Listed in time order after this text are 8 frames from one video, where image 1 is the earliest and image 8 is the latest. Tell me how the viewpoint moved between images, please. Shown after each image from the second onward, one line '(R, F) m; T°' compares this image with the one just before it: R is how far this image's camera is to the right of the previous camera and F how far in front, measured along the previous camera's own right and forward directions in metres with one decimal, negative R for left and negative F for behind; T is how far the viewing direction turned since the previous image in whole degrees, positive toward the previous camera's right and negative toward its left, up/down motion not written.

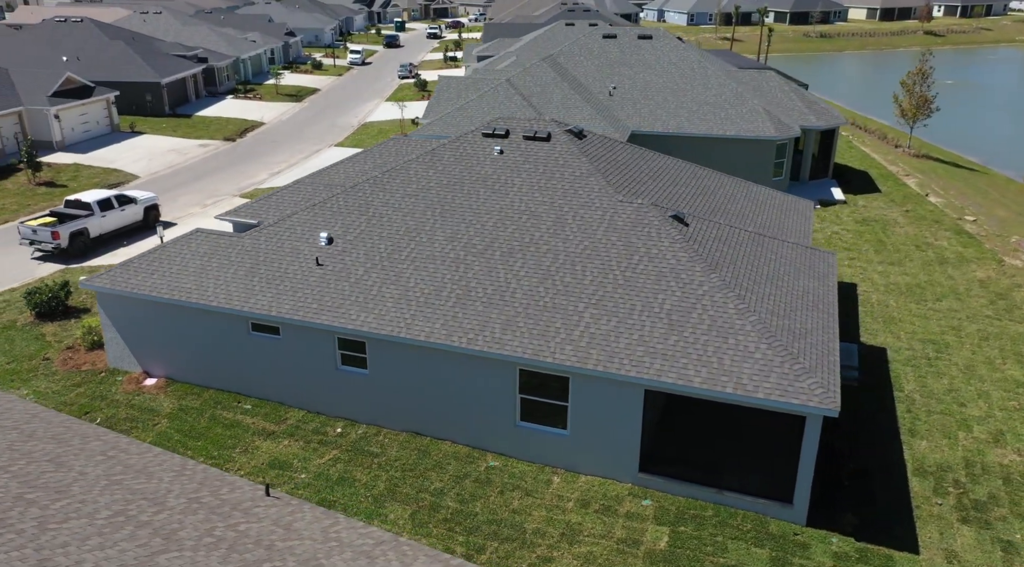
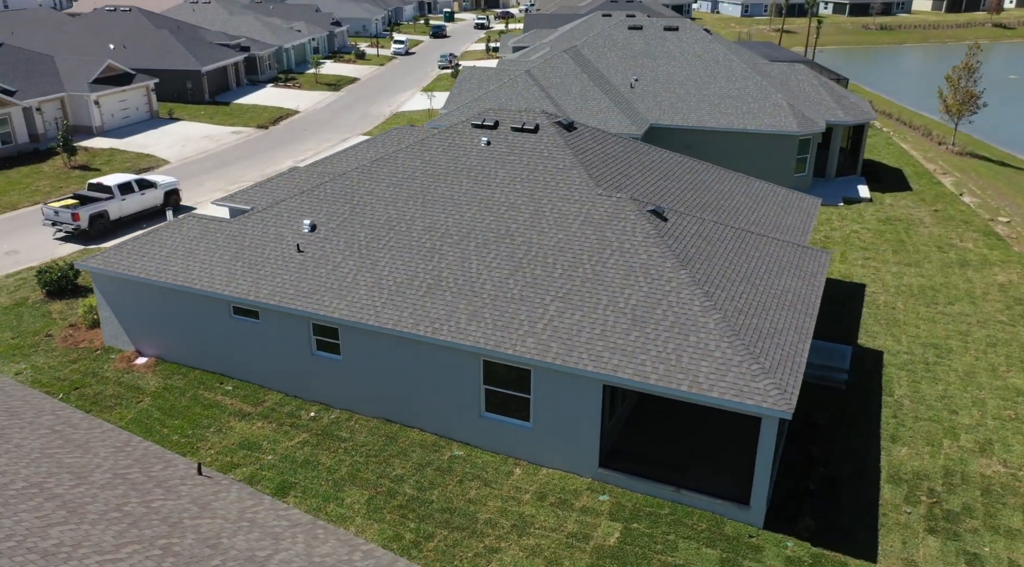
(+1.9, 0.0) m; -4°
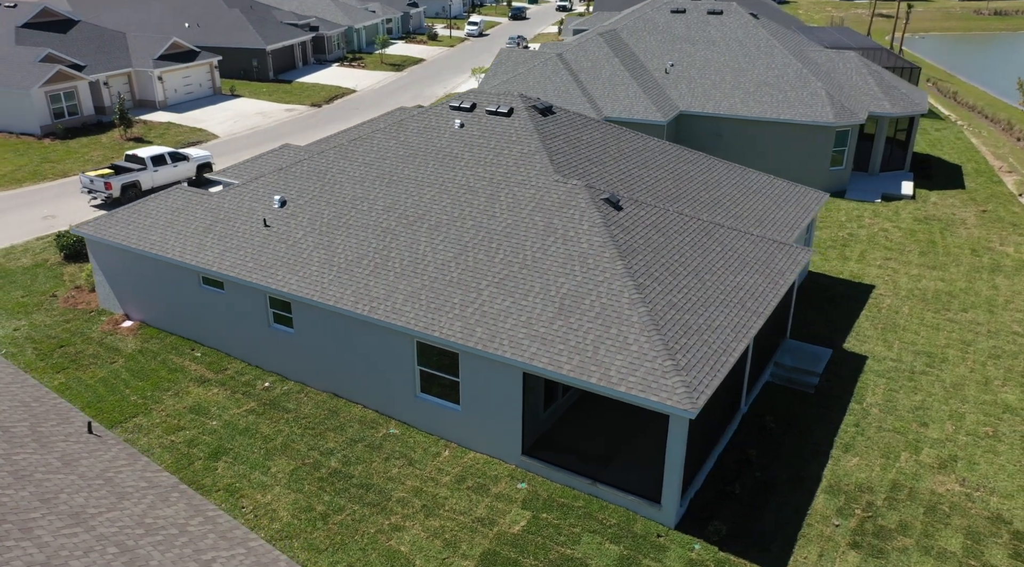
(+3.5, +0.2) m; -7°
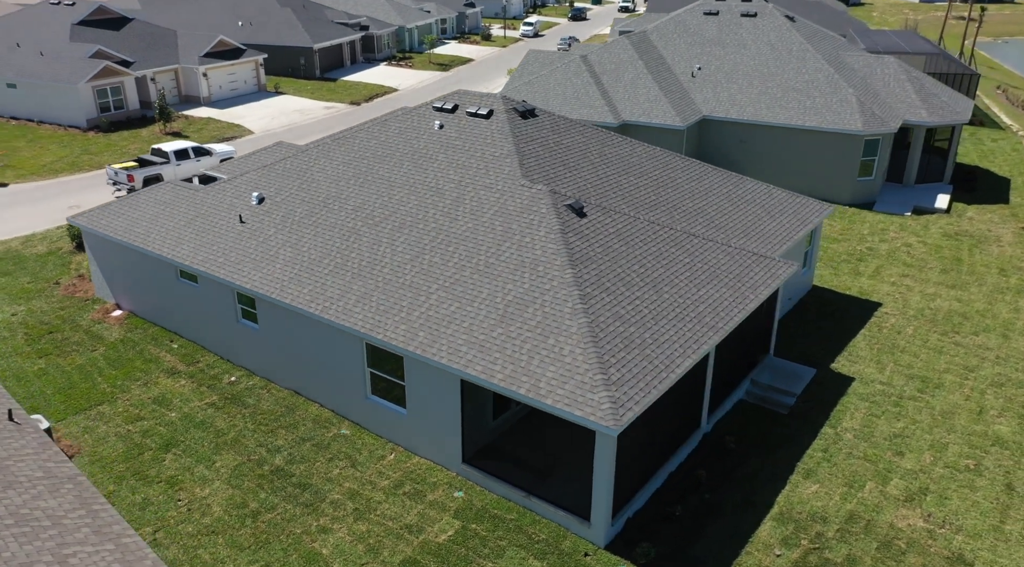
(+2.6, +0.4) m; -5°
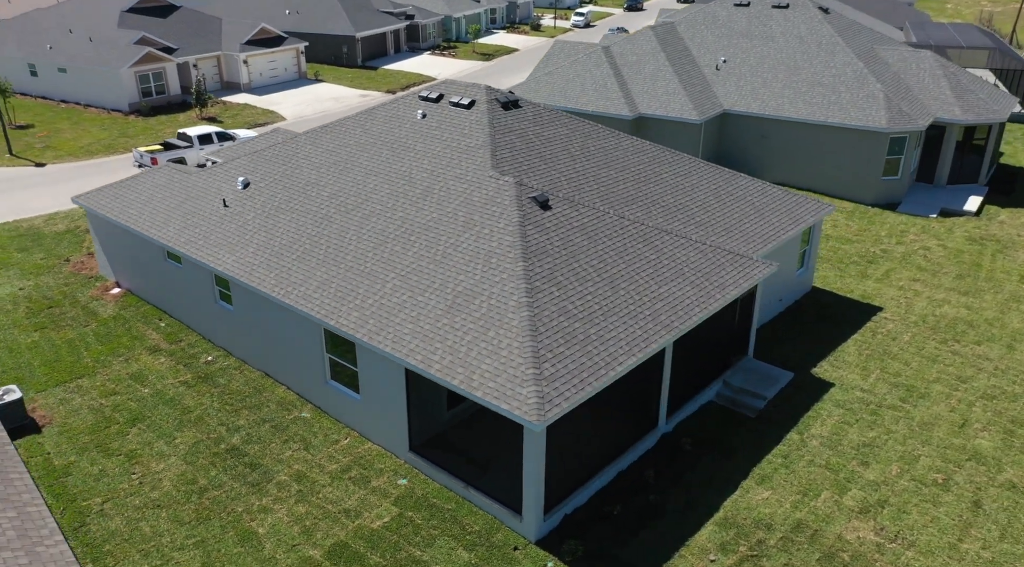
(+2.3, +0.2) m; -5°
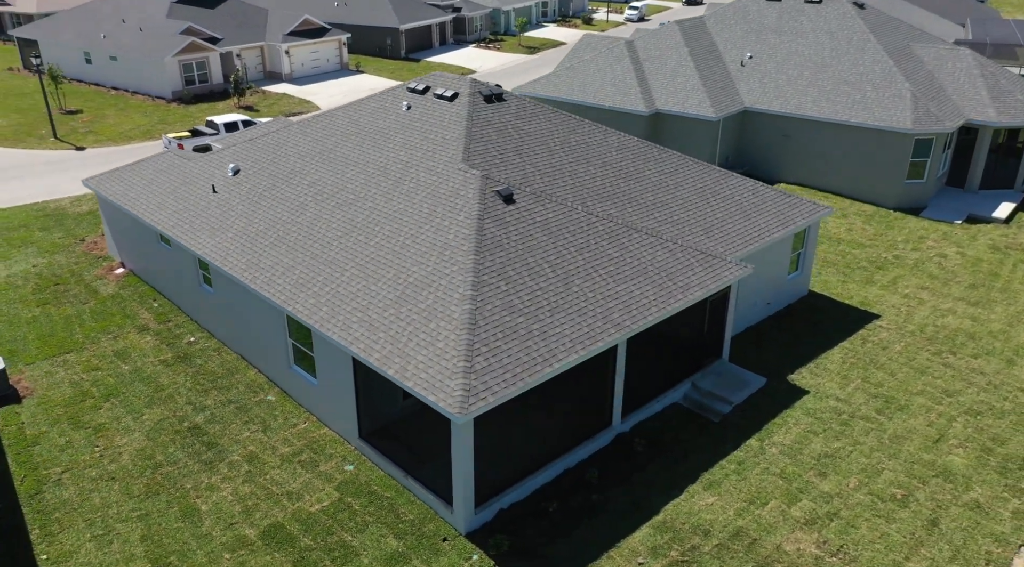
(+2.4, +0.1) m; -5°
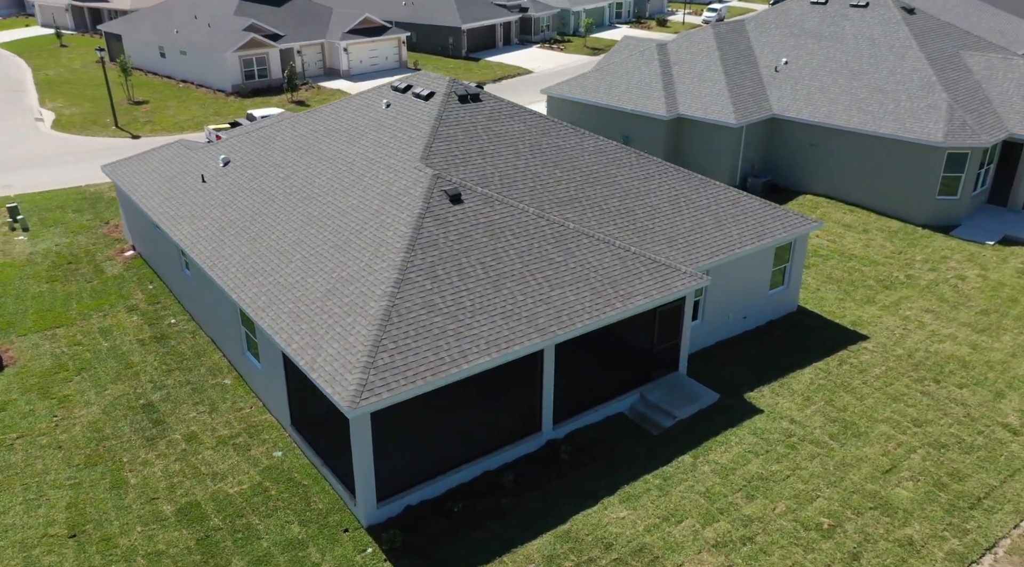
(+3.4, +0.2) m; -7°
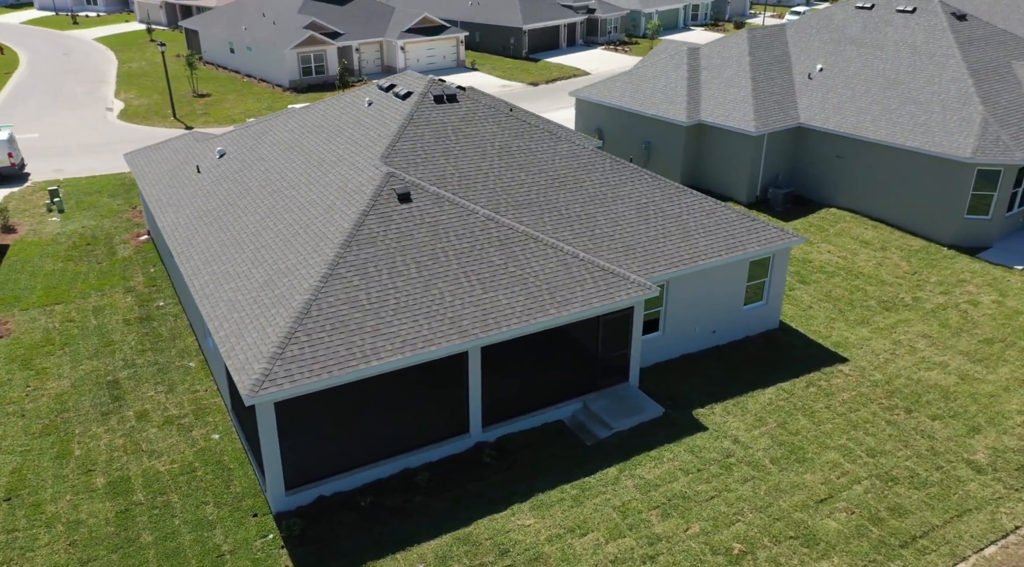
(+3.4, +0.3) m; -7°
